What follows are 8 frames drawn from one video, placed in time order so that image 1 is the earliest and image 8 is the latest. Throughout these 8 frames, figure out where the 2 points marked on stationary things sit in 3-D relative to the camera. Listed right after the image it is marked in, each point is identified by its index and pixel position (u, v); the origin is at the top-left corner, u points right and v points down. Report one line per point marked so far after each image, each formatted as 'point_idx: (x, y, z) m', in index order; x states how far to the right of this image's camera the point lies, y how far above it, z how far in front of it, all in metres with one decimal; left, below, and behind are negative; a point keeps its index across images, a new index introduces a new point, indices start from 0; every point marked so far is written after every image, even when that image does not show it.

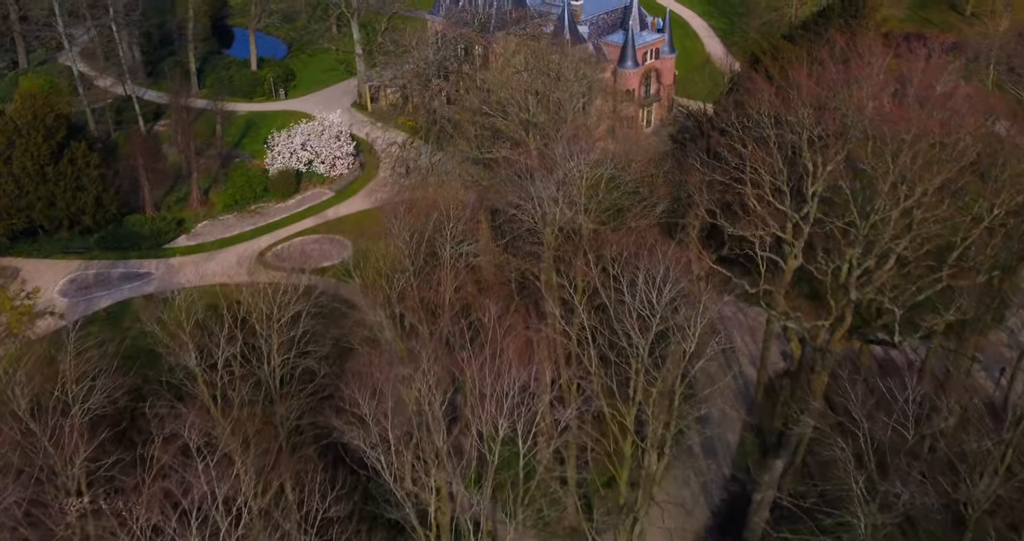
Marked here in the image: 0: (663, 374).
0: (+2.5, -1.7, +17.5) m
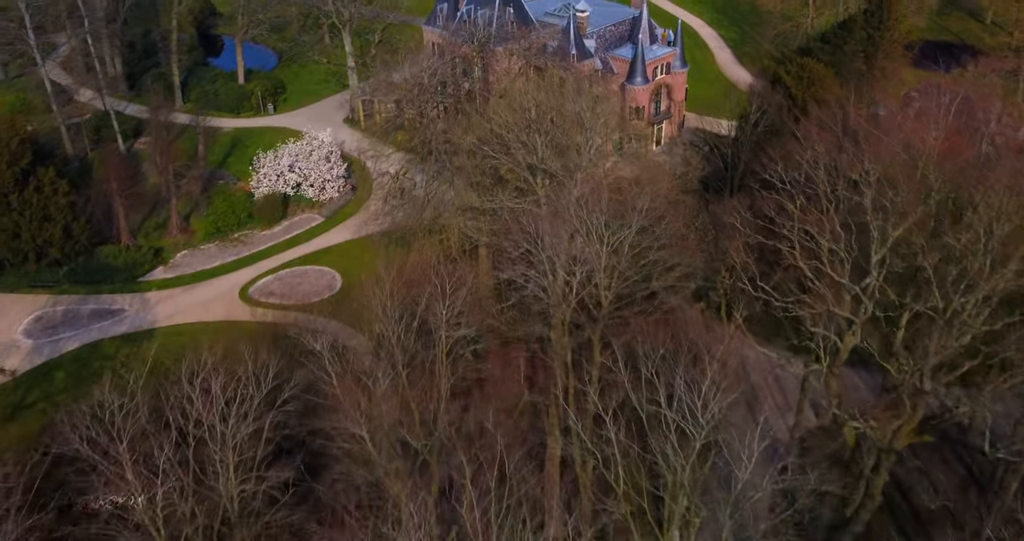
0: (+2.7, -3.1, +14.2) m
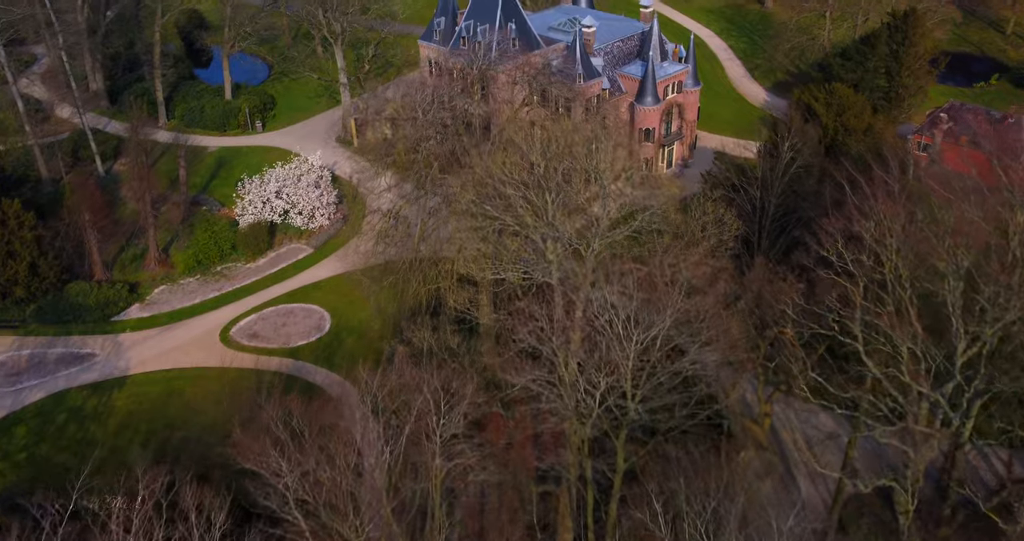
0: (+2.8, -4.6, +11.1) m
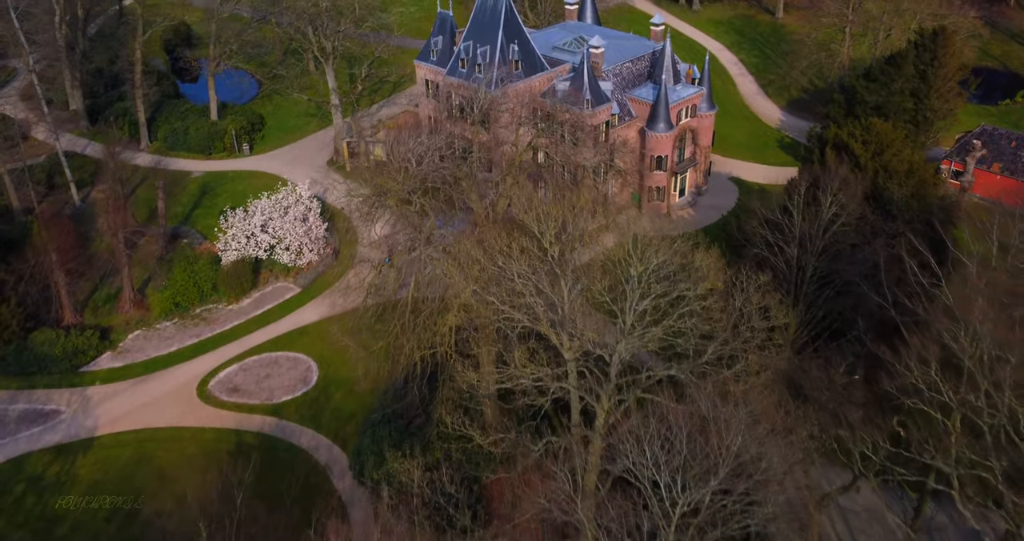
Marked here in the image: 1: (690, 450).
0: (+2.9, -6.2, +7.9) m
1: (+2.7, -2.7, +16.5) m
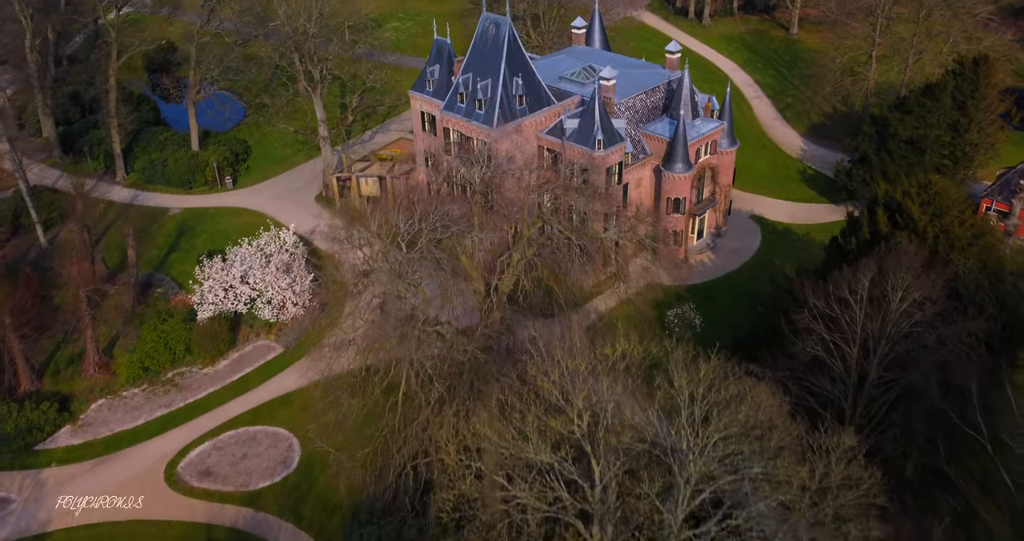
0: (+3.1, -8.2, +4.1) m
1: (+2.9, -4.7, +12.7) m
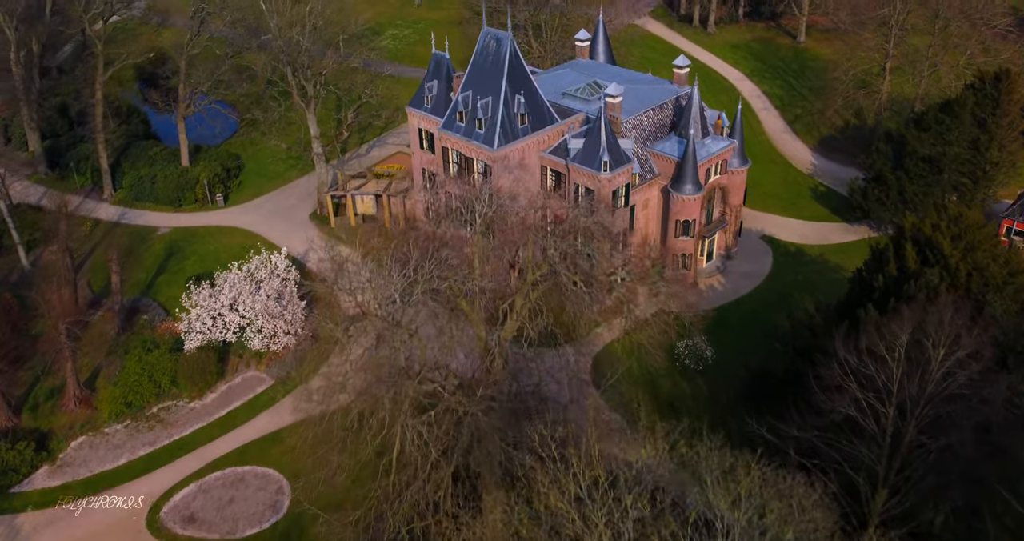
0: (+3.2, -9.2, +2.3) m
1: (+3.0, -5.7, +10.9) m
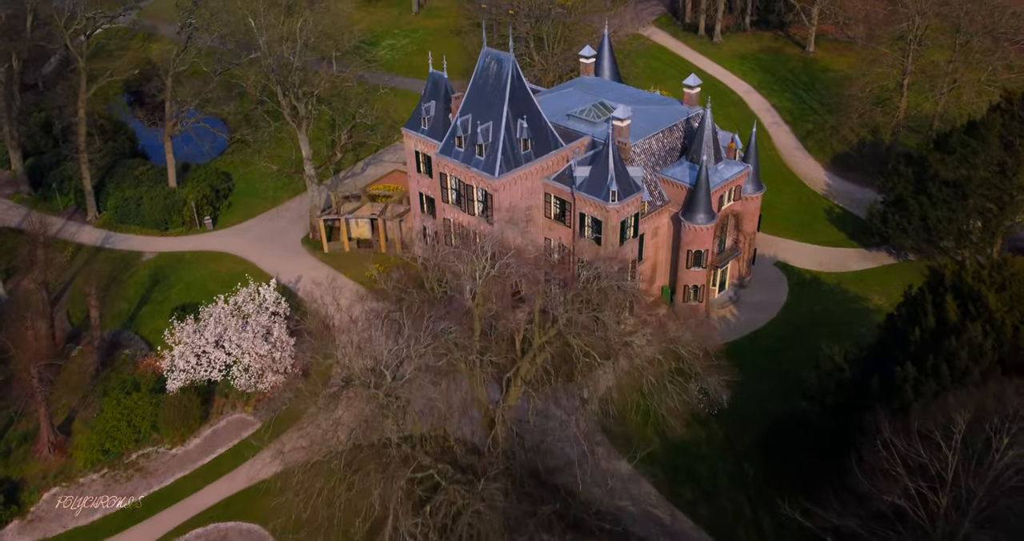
0: (+3.3, -10.3, +0.2) m
1: (+3.1, -6.8, +8.8) m
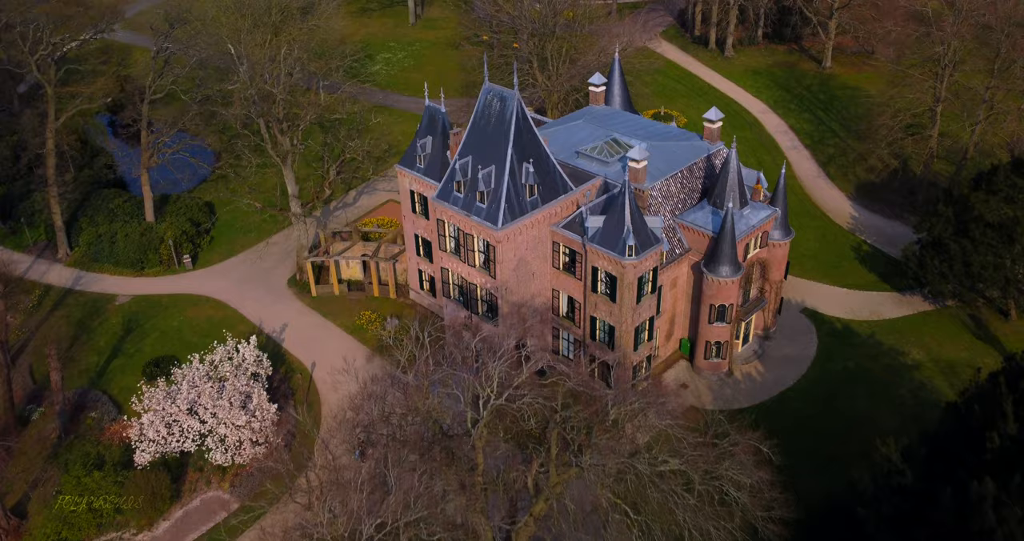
0: (+3.5, -12.2, -3.2) m
1: (+3.2, -8.7, +5.4) m
